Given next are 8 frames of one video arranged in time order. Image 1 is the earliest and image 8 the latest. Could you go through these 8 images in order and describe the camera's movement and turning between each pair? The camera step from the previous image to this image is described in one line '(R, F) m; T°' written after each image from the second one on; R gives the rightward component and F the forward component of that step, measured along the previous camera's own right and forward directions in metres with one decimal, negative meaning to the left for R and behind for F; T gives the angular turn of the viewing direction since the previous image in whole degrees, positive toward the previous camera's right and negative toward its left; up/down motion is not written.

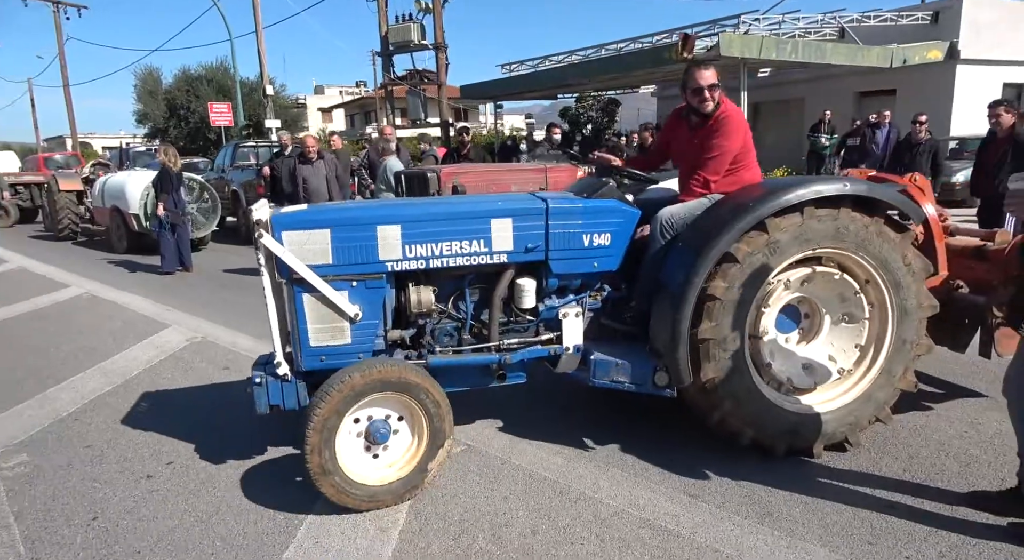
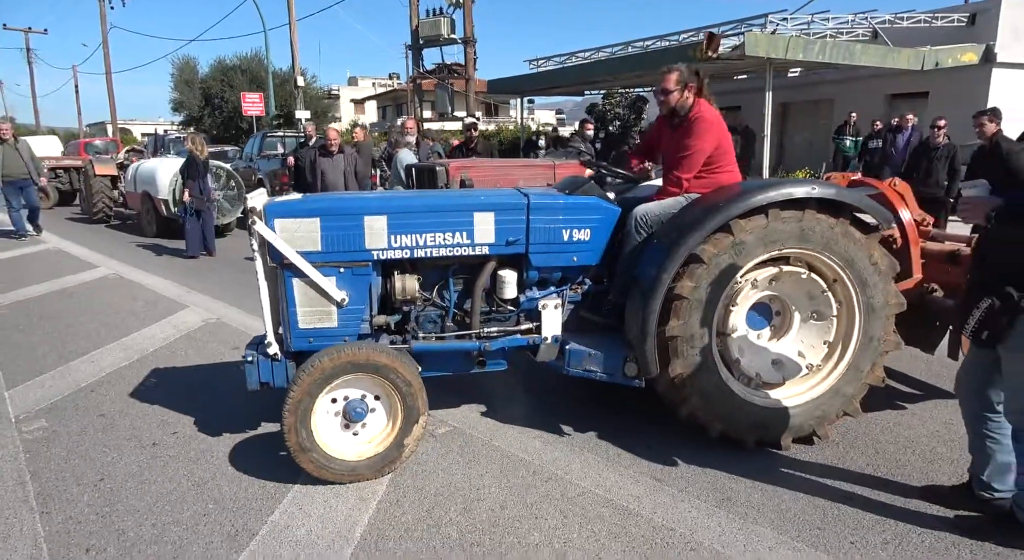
(+0.2, -0.1) m; -2°
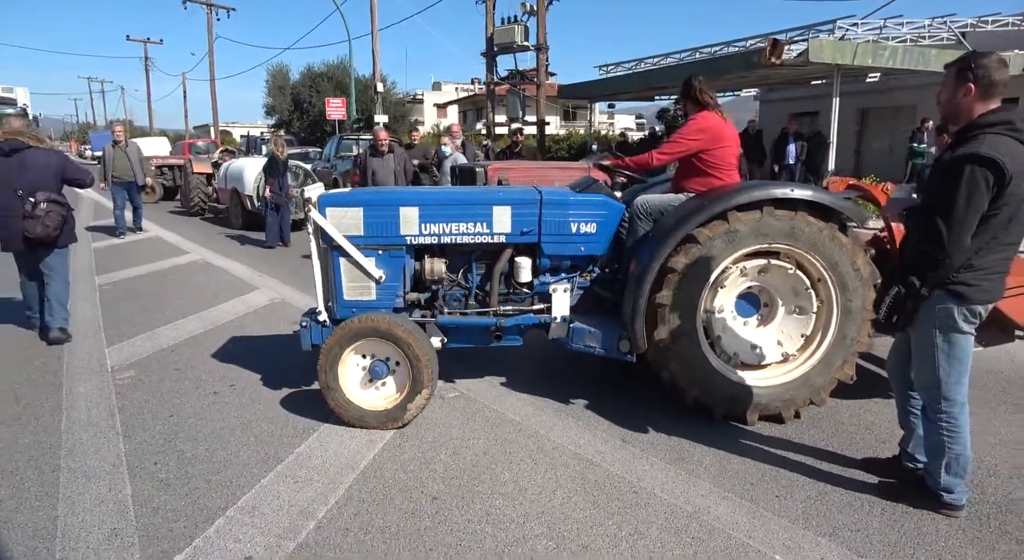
(+0.4, -0.4) m; -7°
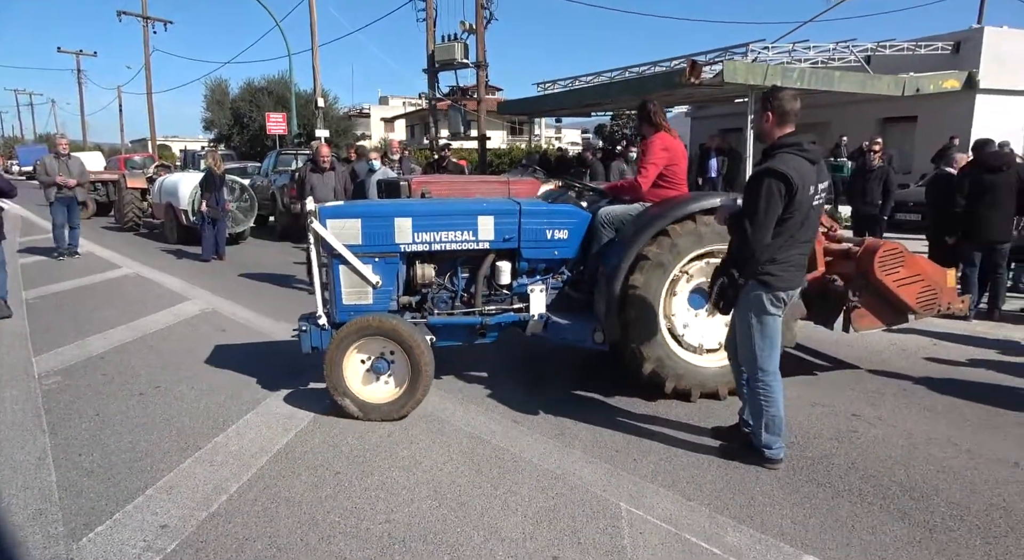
(+0.3, -0.4) m; +5°
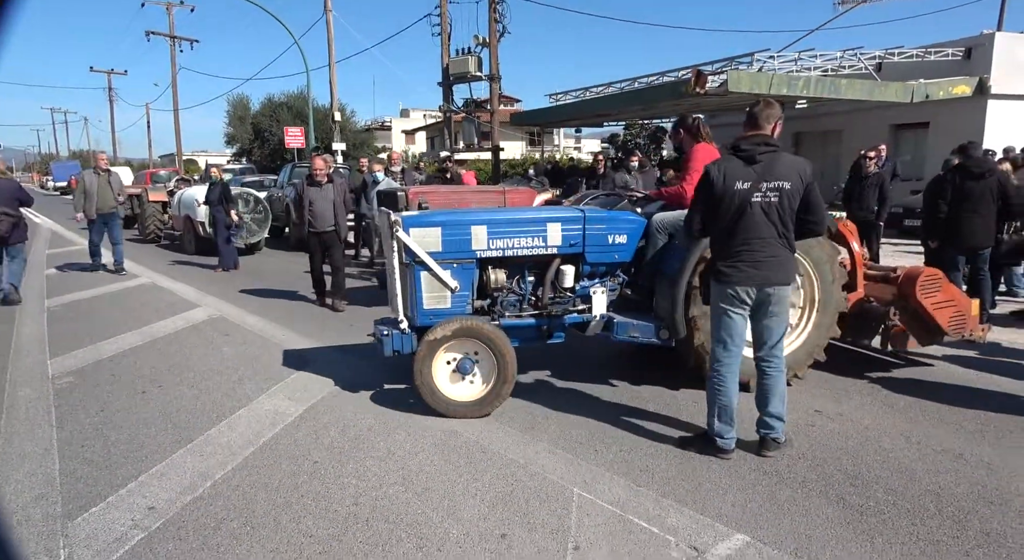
(+0.3, -0.2) m; -2°
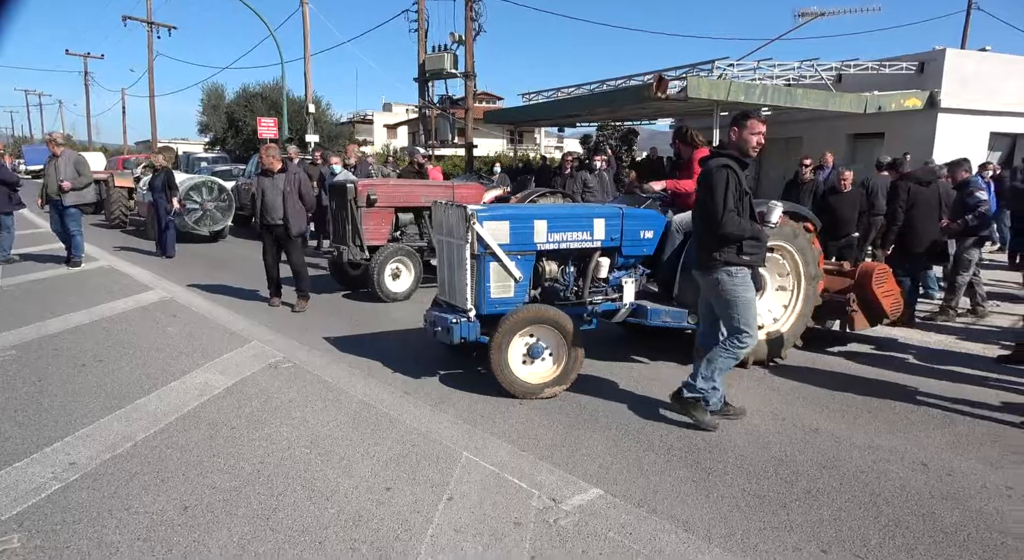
(+0.5, -0.3) m; +2°
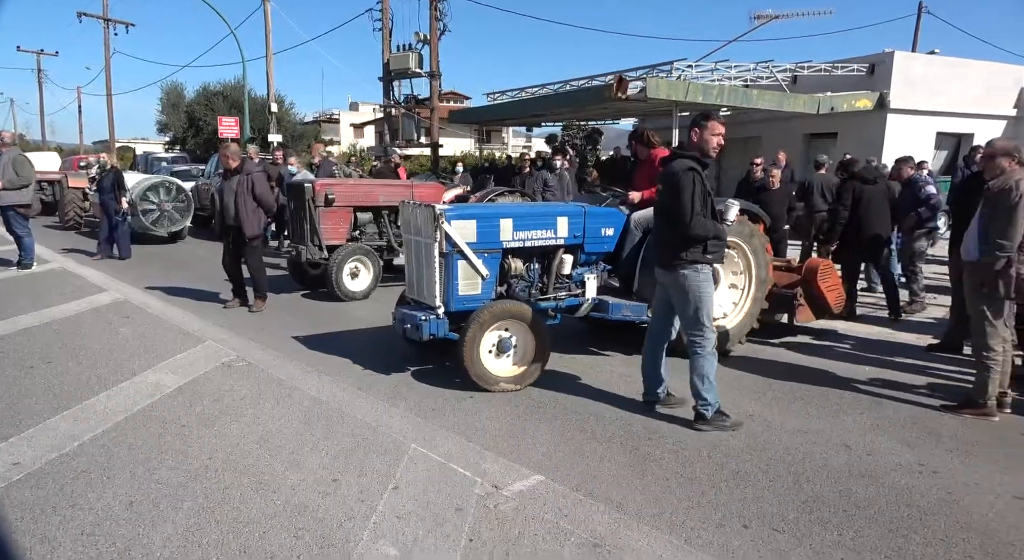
(+0.2, -0.1) m; +3°
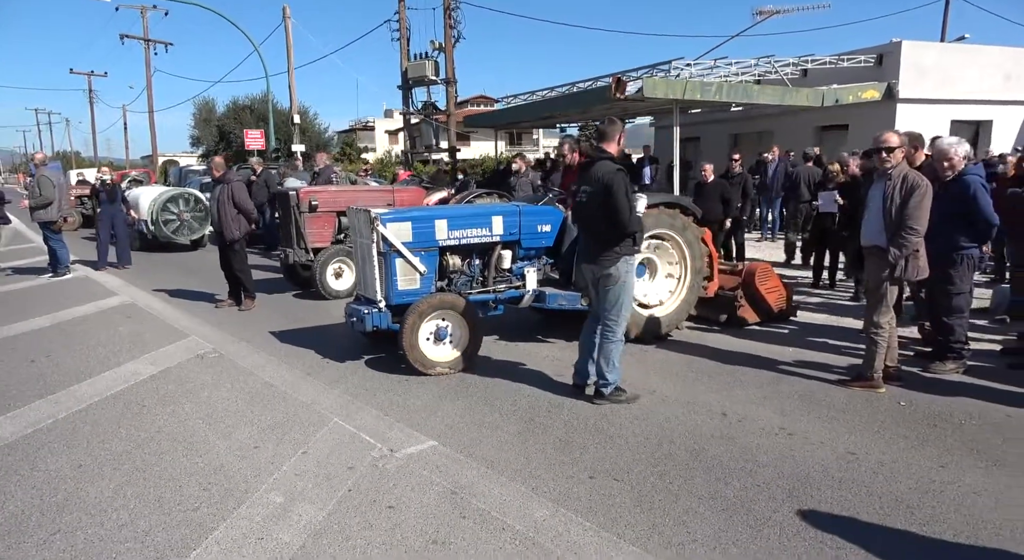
(+0.8, -0.4) m; -3°
